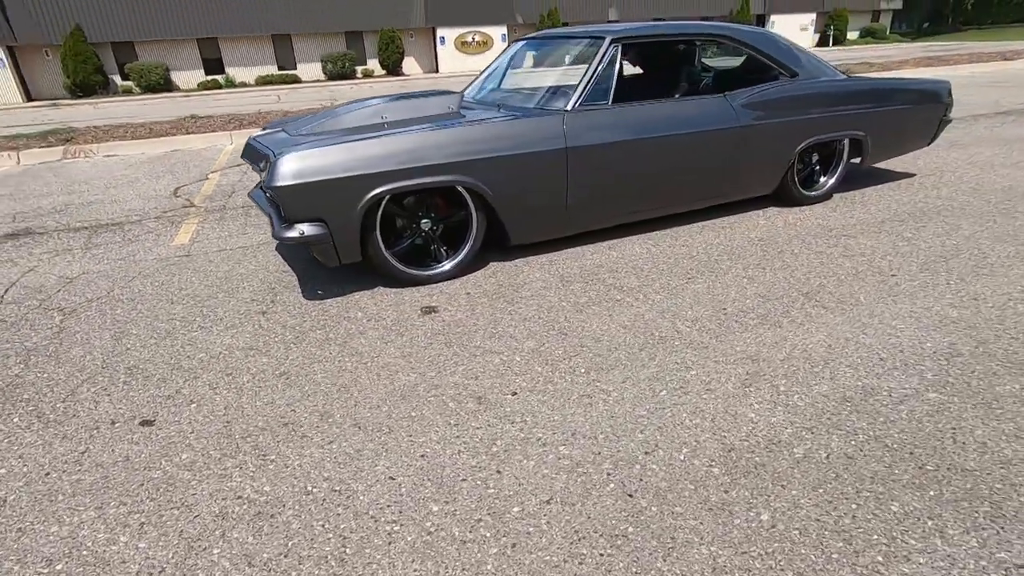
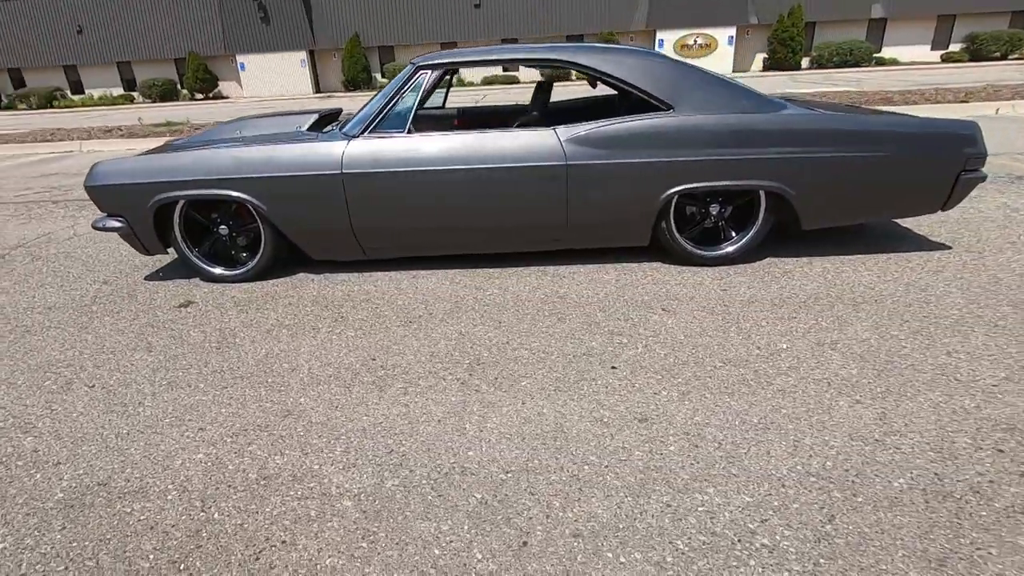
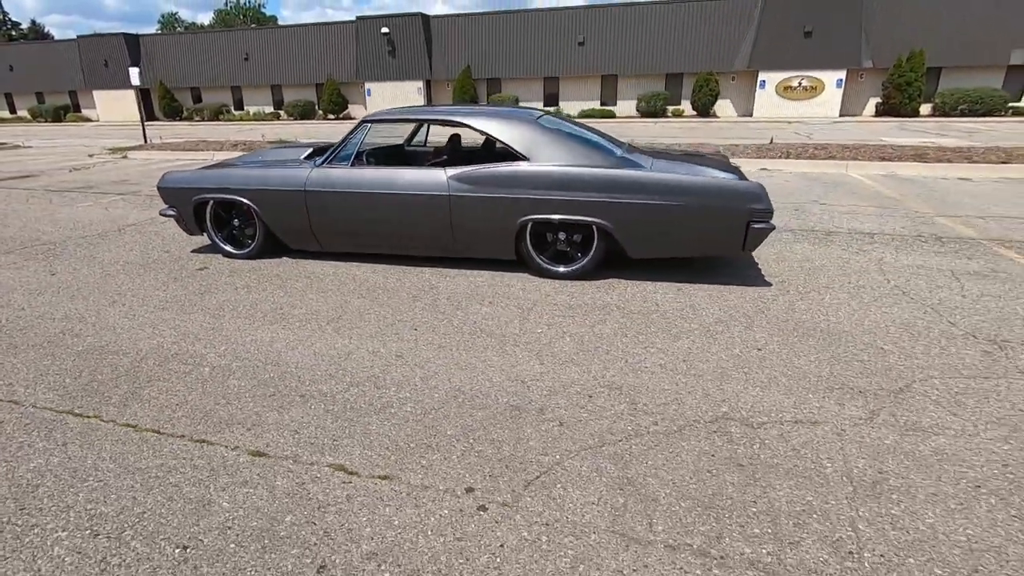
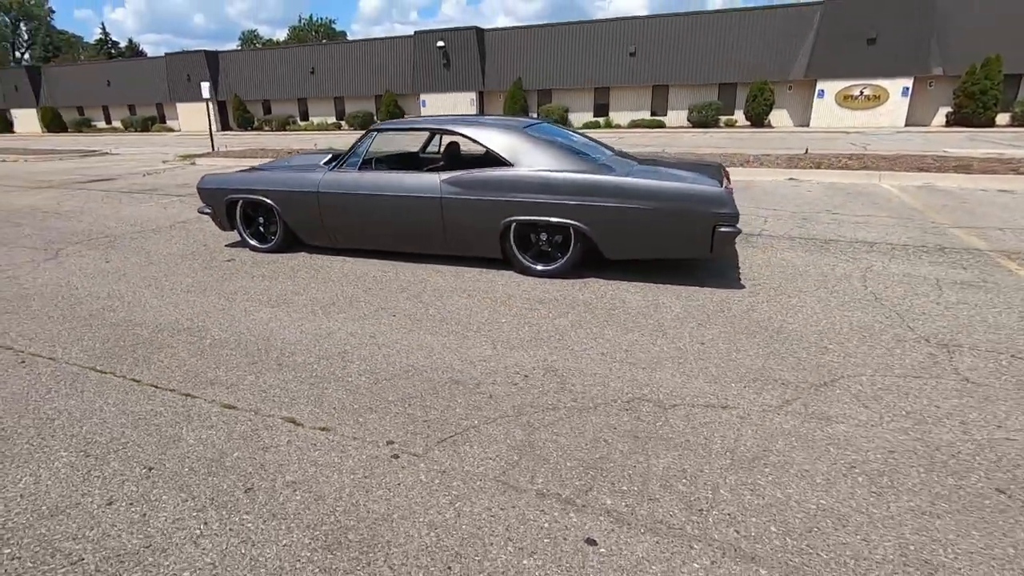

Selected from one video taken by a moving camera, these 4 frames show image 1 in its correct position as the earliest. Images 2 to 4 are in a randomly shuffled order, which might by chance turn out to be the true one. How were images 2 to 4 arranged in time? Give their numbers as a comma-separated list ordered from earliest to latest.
2, 3, 4
